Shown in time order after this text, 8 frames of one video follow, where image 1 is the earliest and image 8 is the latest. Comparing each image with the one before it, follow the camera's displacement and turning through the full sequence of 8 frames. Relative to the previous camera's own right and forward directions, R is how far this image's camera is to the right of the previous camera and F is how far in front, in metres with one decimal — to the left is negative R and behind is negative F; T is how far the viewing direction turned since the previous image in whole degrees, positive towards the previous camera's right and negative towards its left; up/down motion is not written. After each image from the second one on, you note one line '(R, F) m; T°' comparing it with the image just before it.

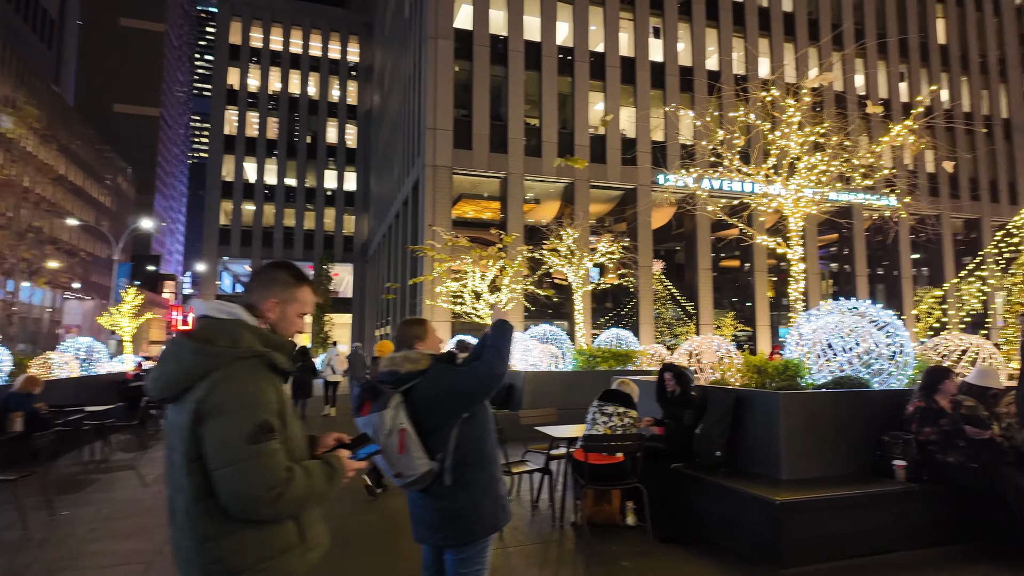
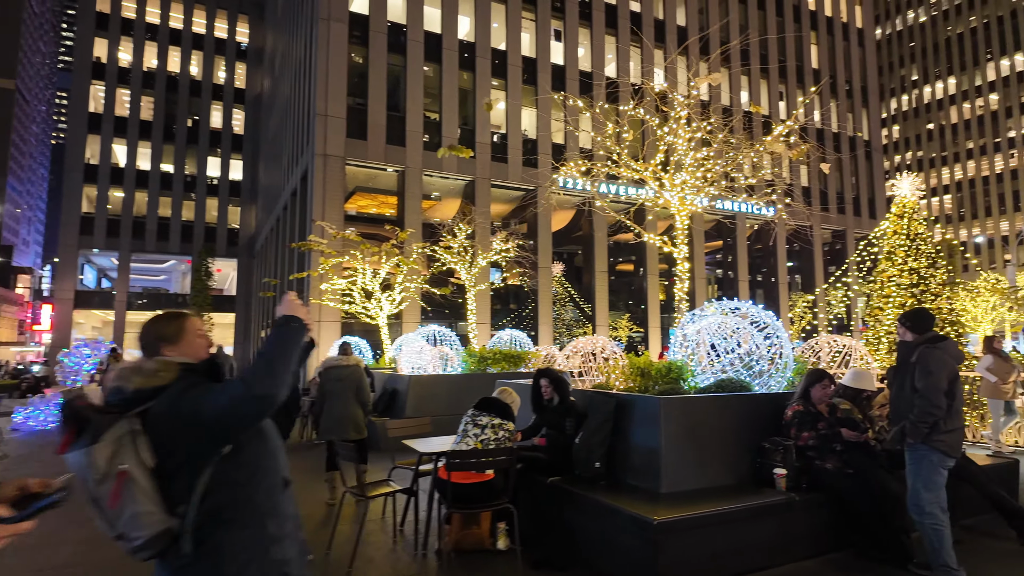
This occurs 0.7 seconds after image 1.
(+0.3, +0.6) m; +9°
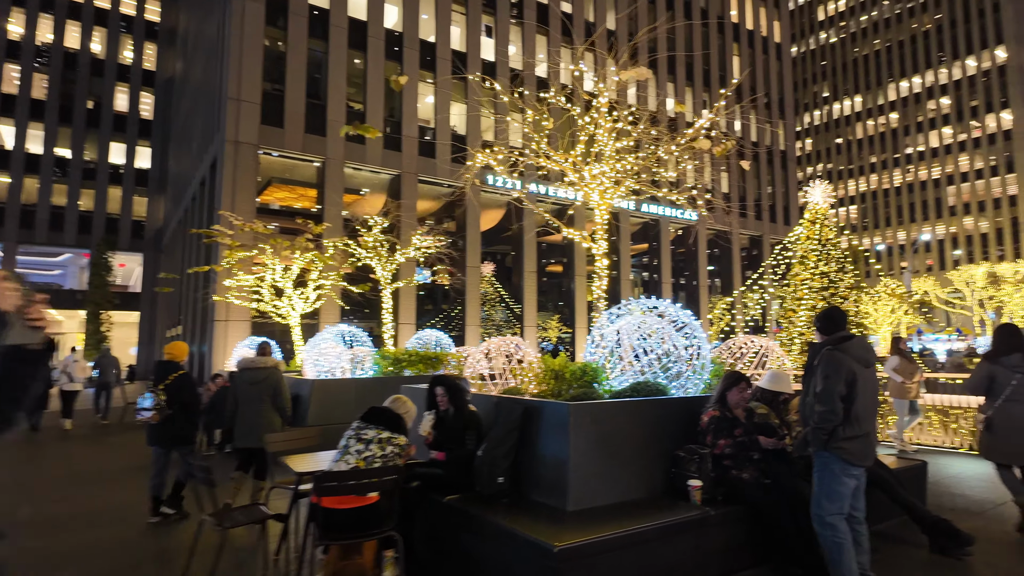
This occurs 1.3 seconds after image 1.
(+0.3, +0.5) m; +6°
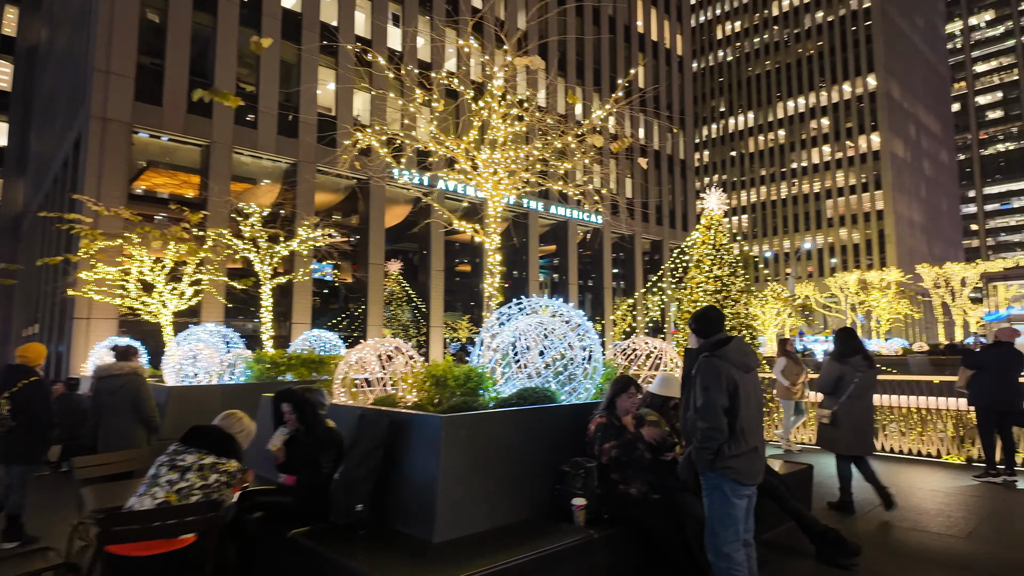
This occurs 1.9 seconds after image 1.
(+0.3, +0.5) m; +8°
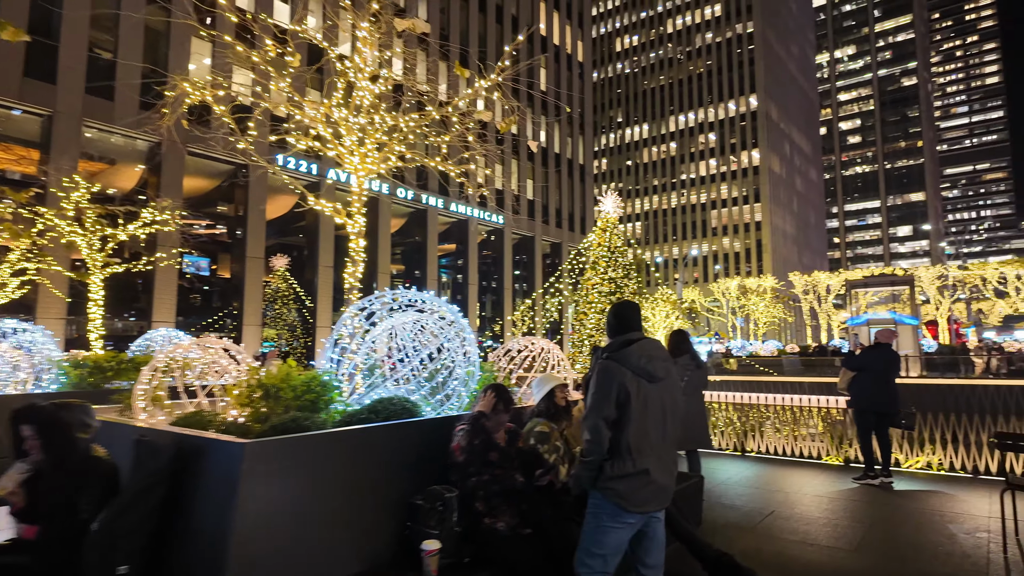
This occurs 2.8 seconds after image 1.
(+0.3, +0.7) m; +9°
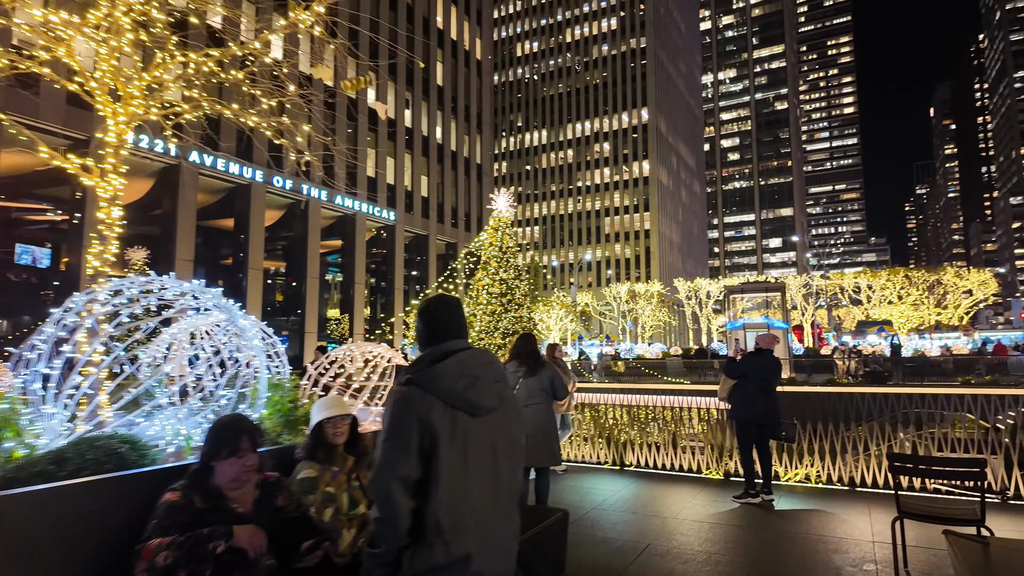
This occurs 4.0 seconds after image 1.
(+0.5, +1.0) m; +10°
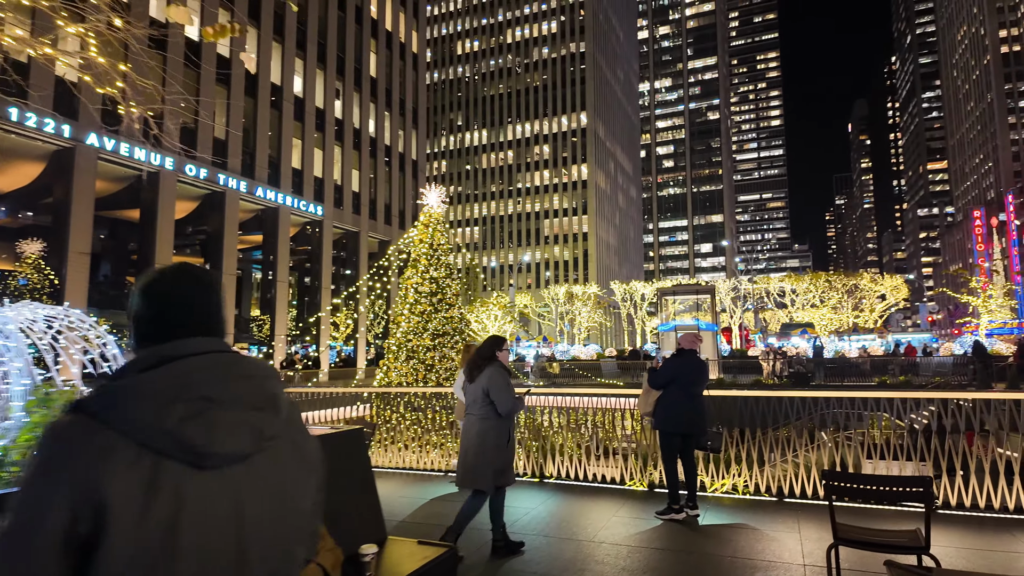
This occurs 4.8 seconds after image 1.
(+0.3, +0.7) m; +6°
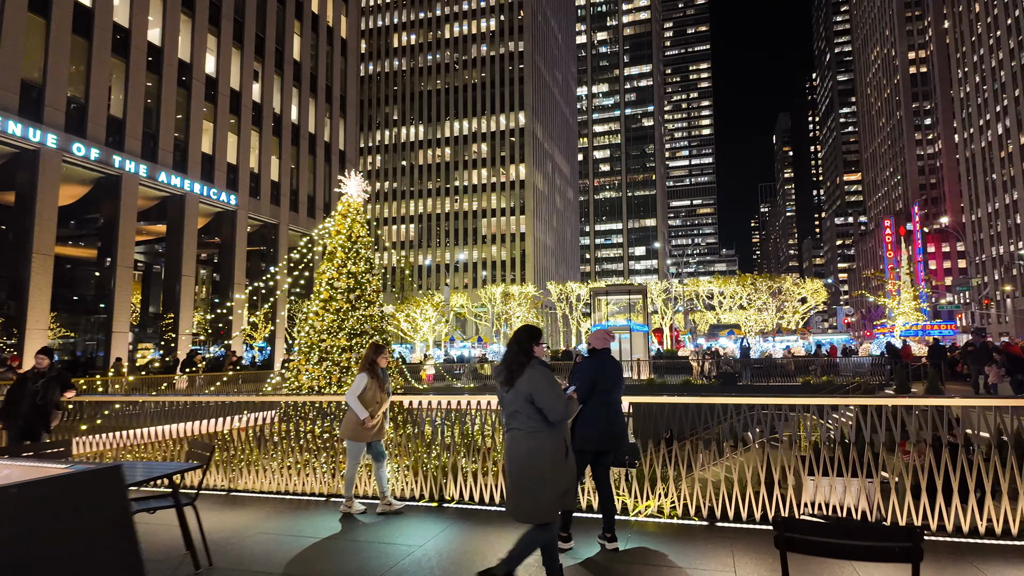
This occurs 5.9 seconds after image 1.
(+0.4, +1.0) m; +6°
